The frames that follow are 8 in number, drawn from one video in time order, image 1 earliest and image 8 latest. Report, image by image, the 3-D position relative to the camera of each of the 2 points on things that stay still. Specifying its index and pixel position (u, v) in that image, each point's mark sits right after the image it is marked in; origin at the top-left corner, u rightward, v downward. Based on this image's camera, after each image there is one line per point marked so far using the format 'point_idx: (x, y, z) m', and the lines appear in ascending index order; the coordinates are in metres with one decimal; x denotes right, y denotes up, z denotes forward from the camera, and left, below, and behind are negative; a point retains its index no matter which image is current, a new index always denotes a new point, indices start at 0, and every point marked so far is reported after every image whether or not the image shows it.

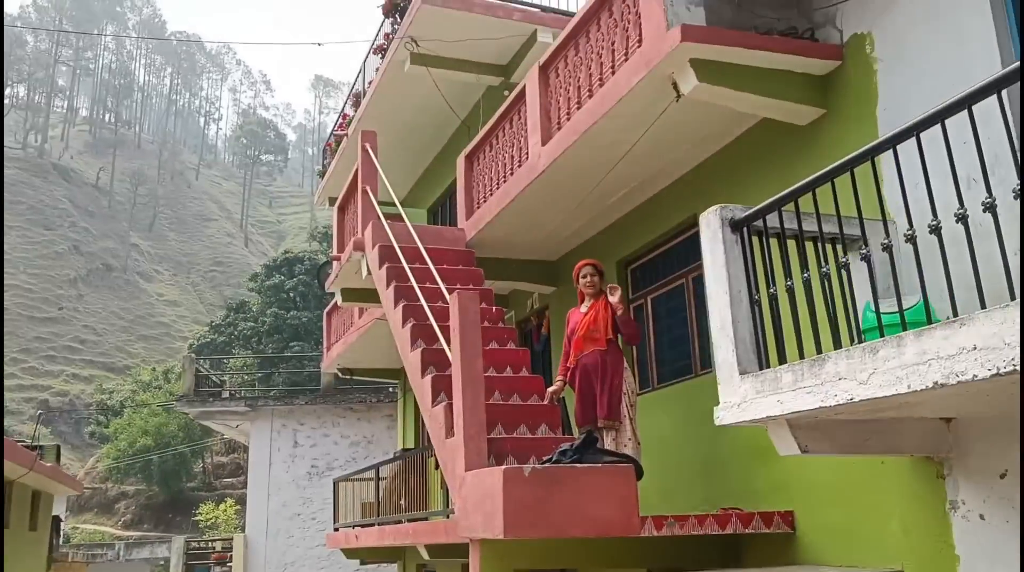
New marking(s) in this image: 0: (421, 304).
0: (-0.8, -0.2, +7.3) m
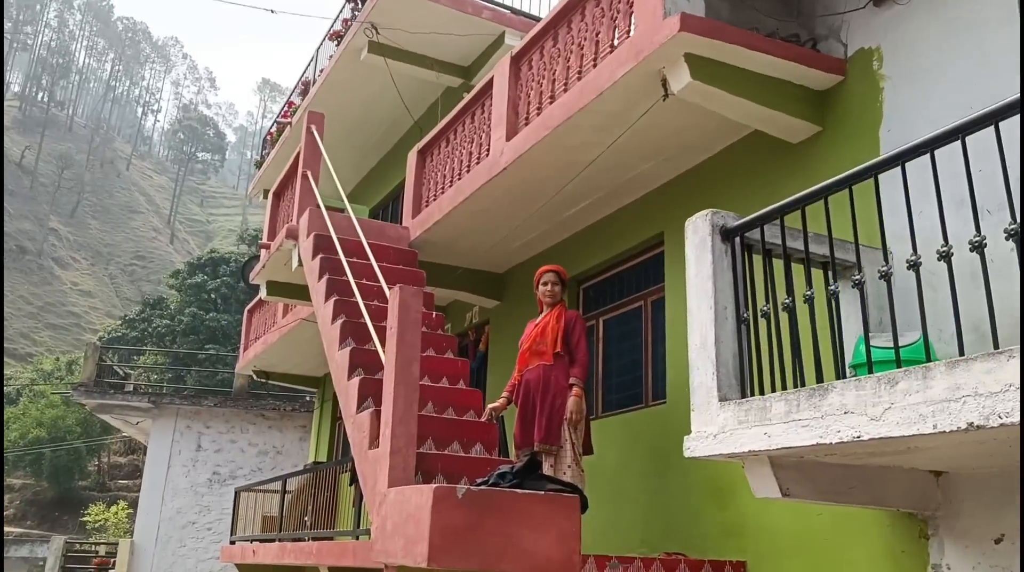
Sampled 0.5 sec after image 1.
0: (-1.2, -0.1, +6.6) m
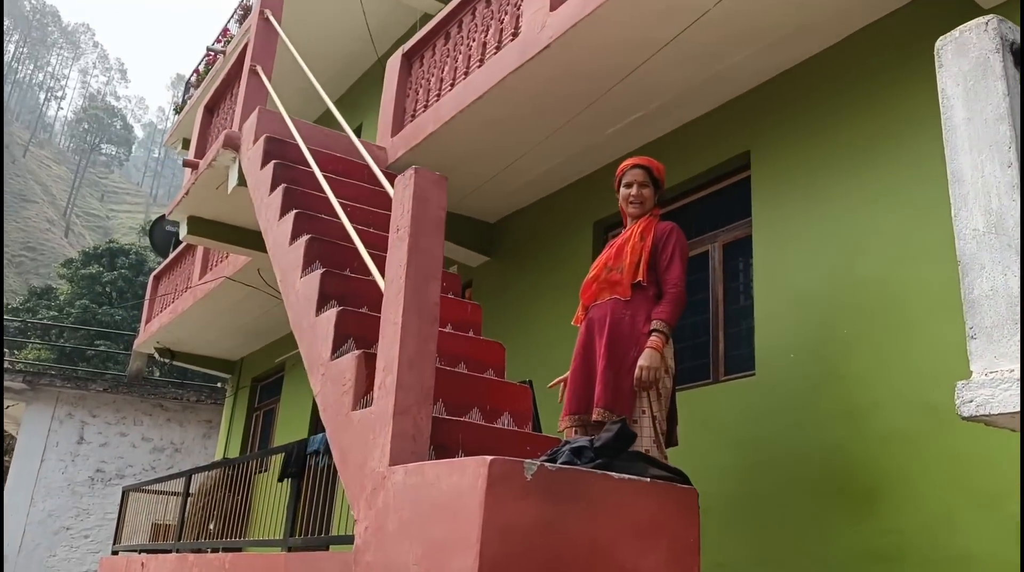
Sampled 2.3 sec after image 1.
0: (-1.1, +0.4, +4.8) m
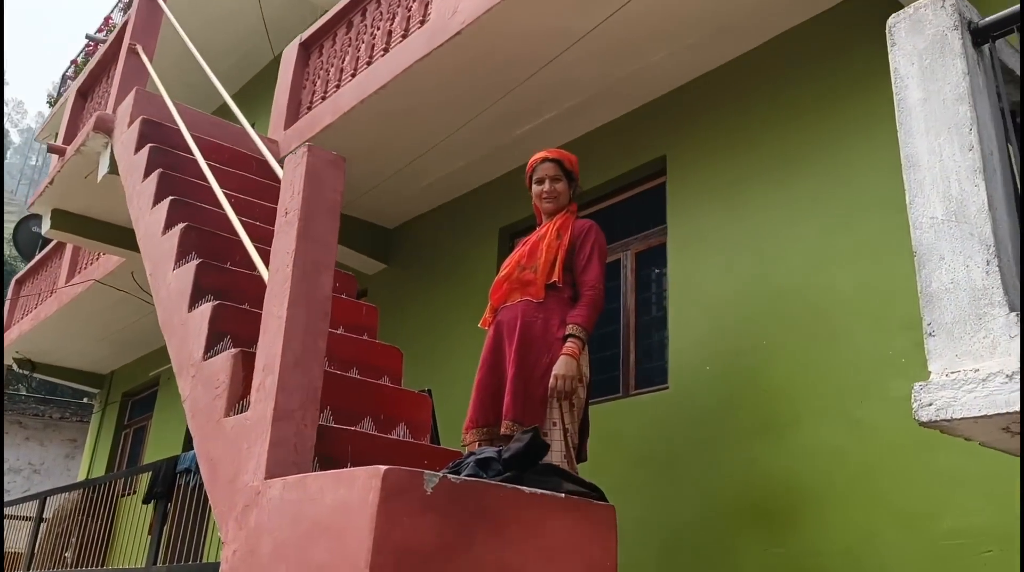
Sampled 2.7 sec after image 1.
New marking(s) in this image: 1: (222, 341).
0: (-1.6, +0.4, +4.3) m
1: (-1.2, -0.2, +3.5) m
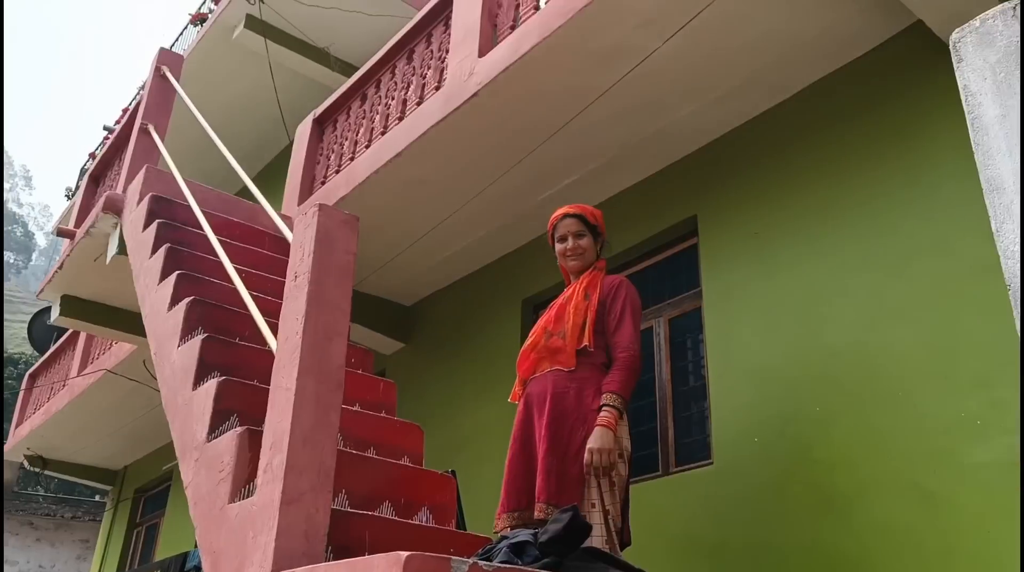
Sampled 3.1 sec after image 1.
0: (-1.5, 0.0, +4.1) m
1: (-1.1, -0.5, +3.2) m
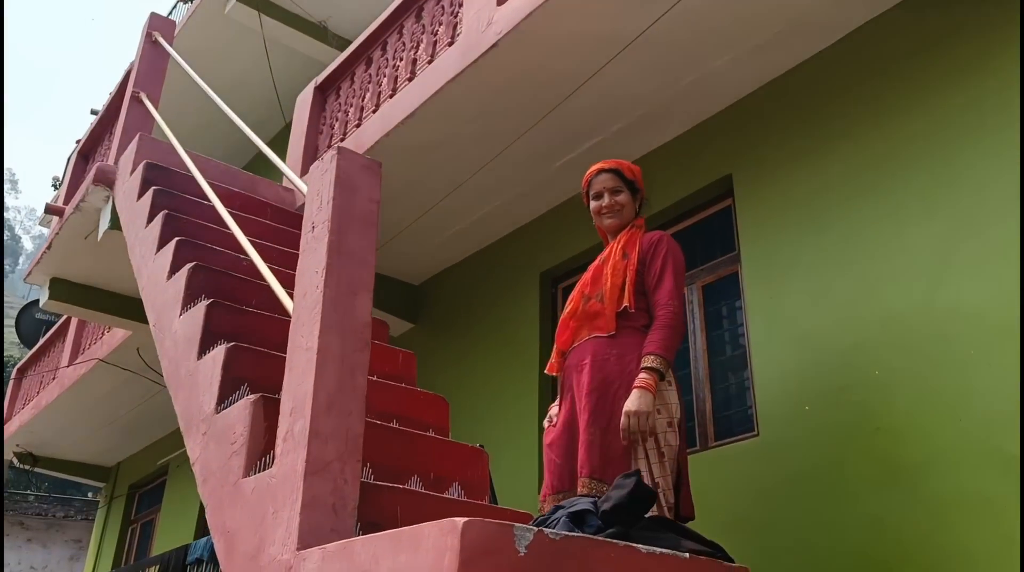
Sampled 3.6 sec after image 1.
0: (-1.4, +0.2, +3.8) m
1: (-0.9, -0.4, +2.9) m
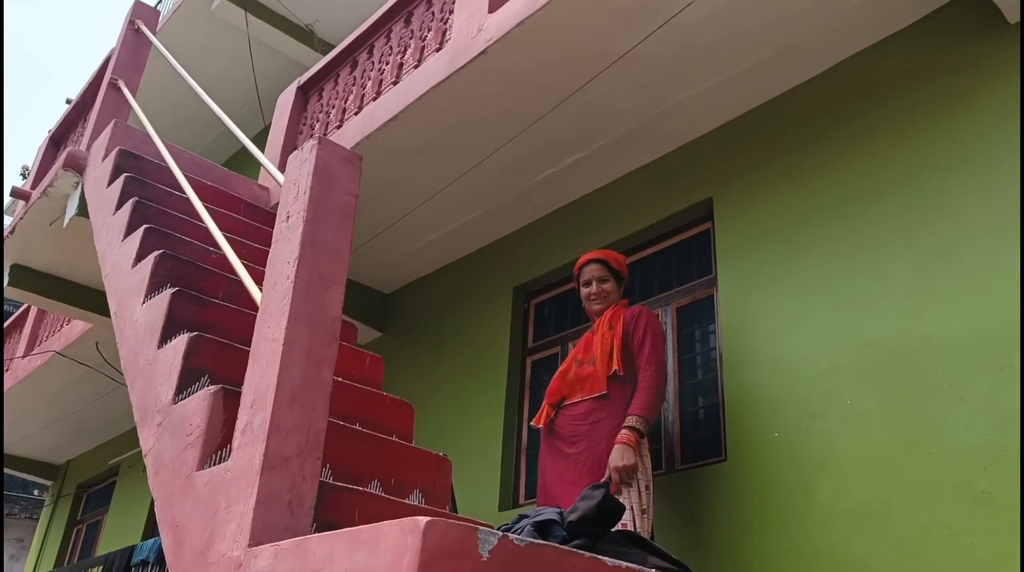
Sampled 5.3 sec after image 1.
0: (-1.5, +0.2, +3.7) m
1: (-1.0, -0.3, +2.8) m
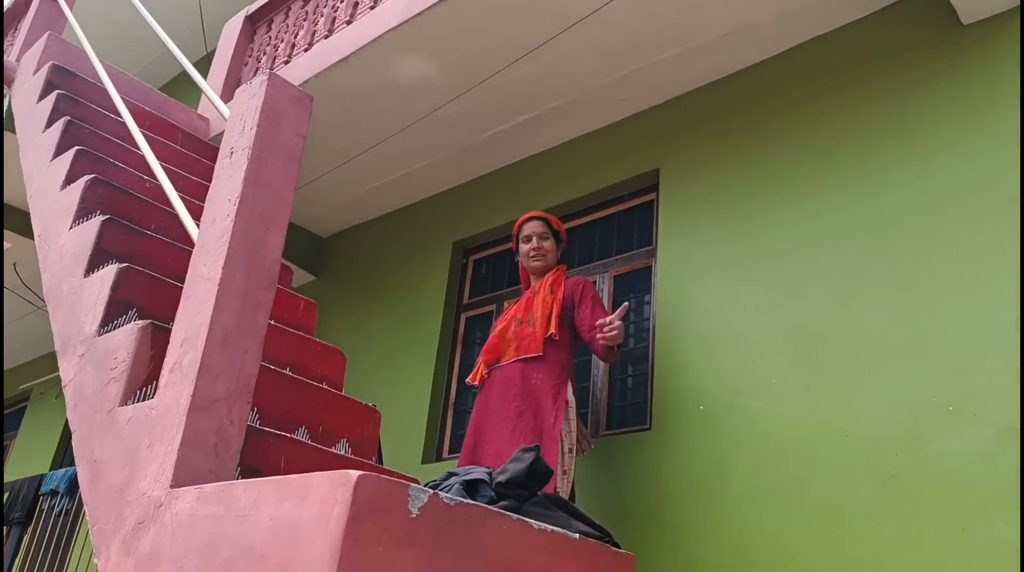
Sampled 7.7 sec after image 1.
0: (-1.7, +0.5, +3.6) m
1: (-1.3, -0.1, +2.7) m
